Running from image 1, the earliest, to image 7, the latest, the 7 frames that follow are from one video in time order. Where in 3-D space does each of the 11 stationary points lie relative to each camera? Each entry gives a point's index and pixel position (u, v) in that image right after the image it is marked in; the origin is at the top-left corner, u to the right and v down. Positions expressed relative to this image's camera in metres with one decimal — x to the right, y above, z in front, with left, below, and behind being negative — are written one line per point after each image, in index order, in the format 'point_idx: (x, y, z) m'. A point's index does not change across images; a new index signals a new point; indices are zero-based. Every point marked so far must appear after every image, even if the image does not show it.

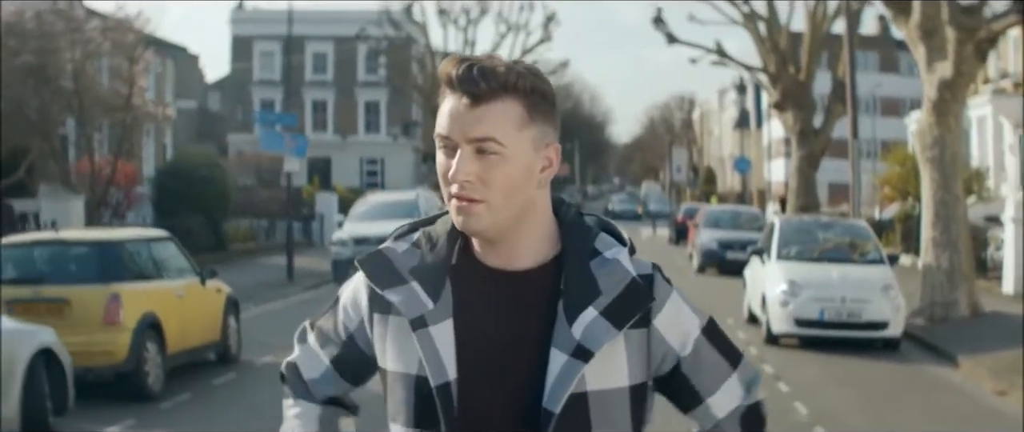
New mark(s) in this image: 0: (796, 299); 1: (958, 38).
0: (+3.3, -1.0, +15.4) m
1: (+5.6, +2.3, +16.8) m
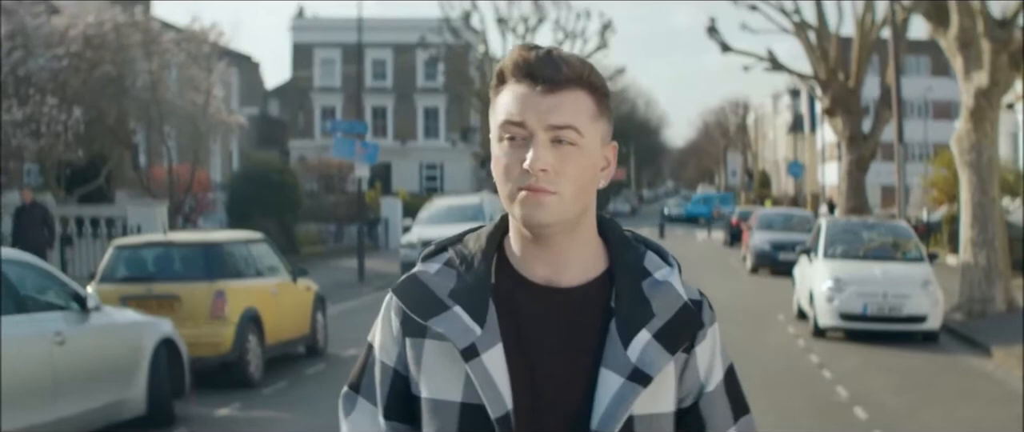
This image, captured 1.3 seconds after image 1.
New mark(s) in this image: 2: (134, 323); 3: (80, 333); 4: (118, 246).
0: (+4.1, -1.0, +16.4) m
1: (+6.5, +2.2, +17.7) m
2: (-2.9, -0.8, +10.2) m
3: (-3.1, -0.8, +9.4) m
4: (-3.9, -0.3, +12.9) m
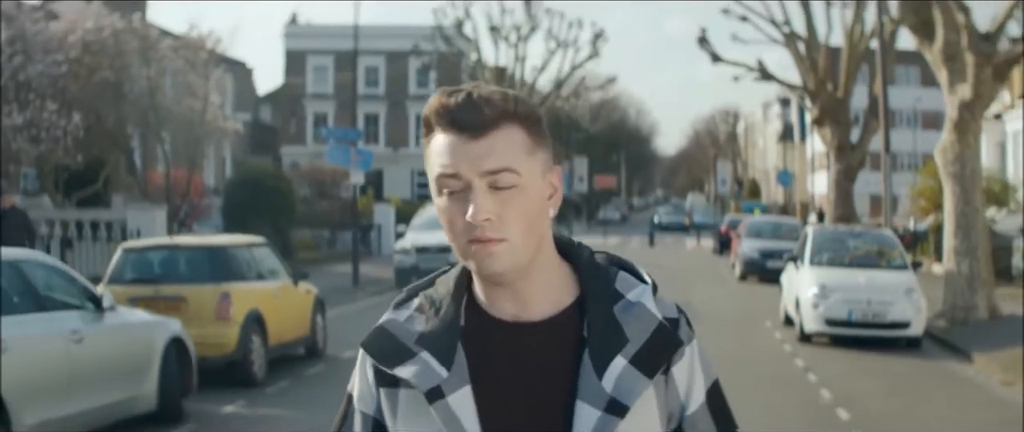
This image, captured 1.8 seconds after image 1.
0: (+4.0, -1.1, +16.9) m
1: (+6.4, +2.1, +18.2) m
2: (-2.9, -0.8, +10.6) m
3: (-3.1, -0.9, +9.8) m
4: (-3.9, -0.3, +13.3) m
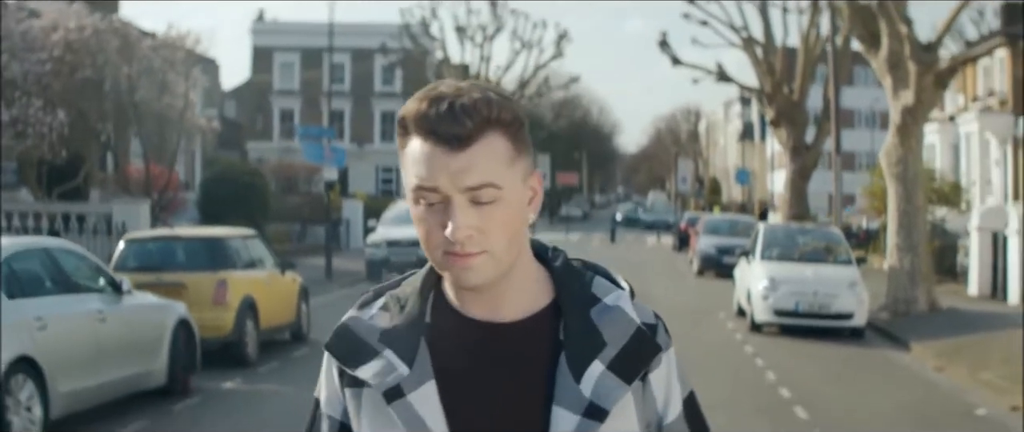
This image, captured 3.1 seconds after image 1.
0: (+3.6, -1.0, +18.1) m
1: (+6.0, +2.1, +19.5) m
2: (-3.1, -0.8, +11.6) m
3: (-3.3, -0.8, +10.9) m
4: (-4.2, -0.3, +14.3) m
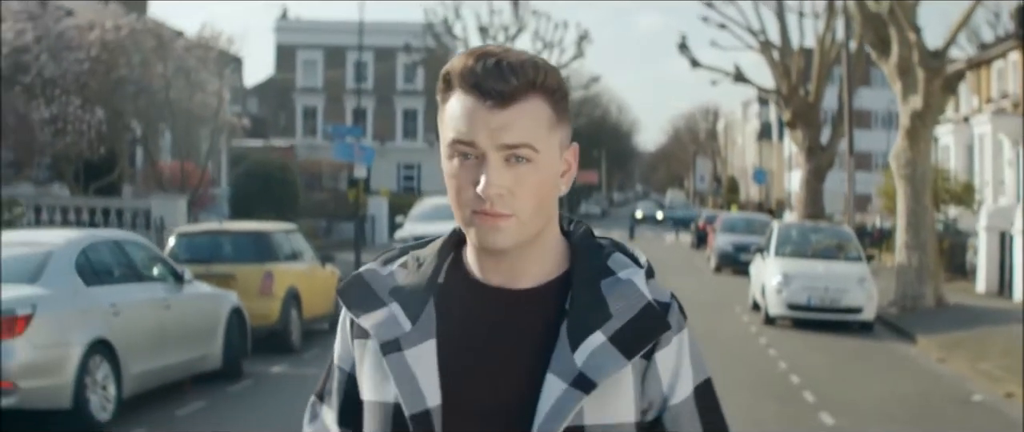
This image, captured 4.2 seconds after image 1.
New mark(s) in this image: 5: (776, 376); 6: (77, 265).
0: (+4.0, -1.0, +19.0) m
1: (+6.4, +2.1, +20.4) m
2: (-2.9, -0.7, +12.6) m
3: (-3.0, -0.7, +11.9) m
4: (-3.9, -0.2, +15.3) m
5: (+3.0, -1.8, +14.9) m
6: (-3.5, -0.4, +10.6) m
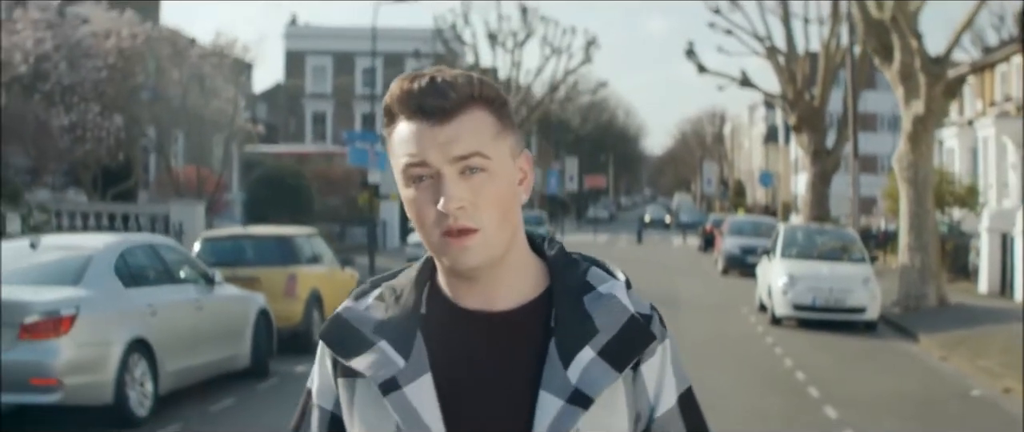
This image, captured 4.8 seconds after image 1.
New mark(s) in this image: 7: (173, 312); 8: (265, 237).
0: (+4.2, -1.1, +19.5) m
1: (+6.6, +2.1, +20.9) m
2: (-2.7, -0.8, +13.2) m
3: (-2.8, -0.8, +12.4) m
4: (-3.7, -0.3, +15.8) m
5: (+3.1, -1.8, +15.4) m
6: (-3.3, -0.4, +11.1) m
7: (-3.0, -0.8, +11.6) m
8: (-3.0, -0.3, +15.8) m
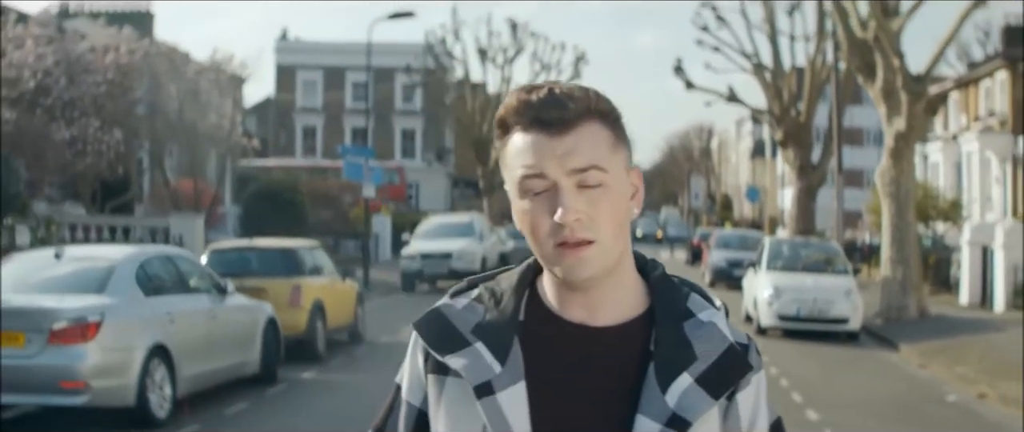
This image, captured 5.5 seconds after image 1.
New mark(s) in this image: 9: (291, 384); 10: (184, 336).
0: (+4.1, -1.3, +20.2) m
1: (+6.5, +1.9, +21.6) m
2: (-2.7, -0.9, +13.8) m
3: (-2.9, -0.9, +13.0) m
4: (-3.7, -0.4, +16.4) m
5: (+3.1, -2.0, +16.1) m
6: (-3.3, -0.5, +11.7) m
7: (-3.0, -1.0, +12.2) m
8: (-3.0, -0.4, +16.4) m
9: (-2.4, -1.8, +14.2) m
10: (-3.0, -1.1, +11.9) m
